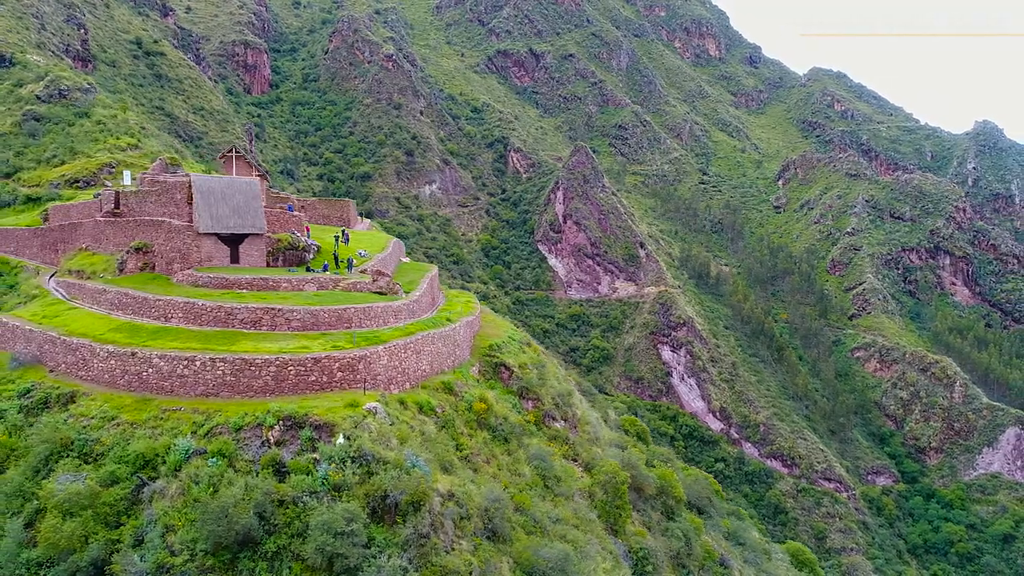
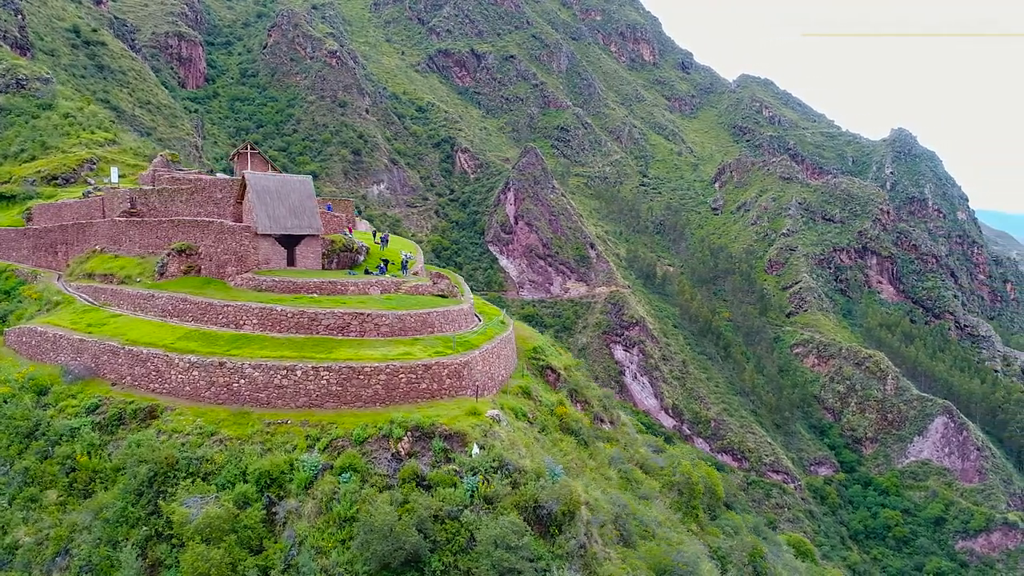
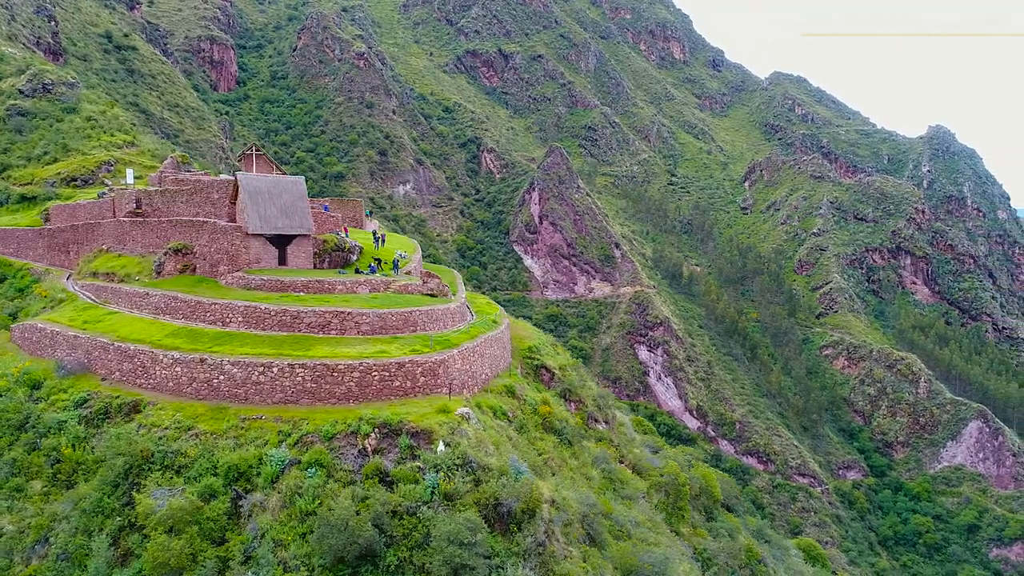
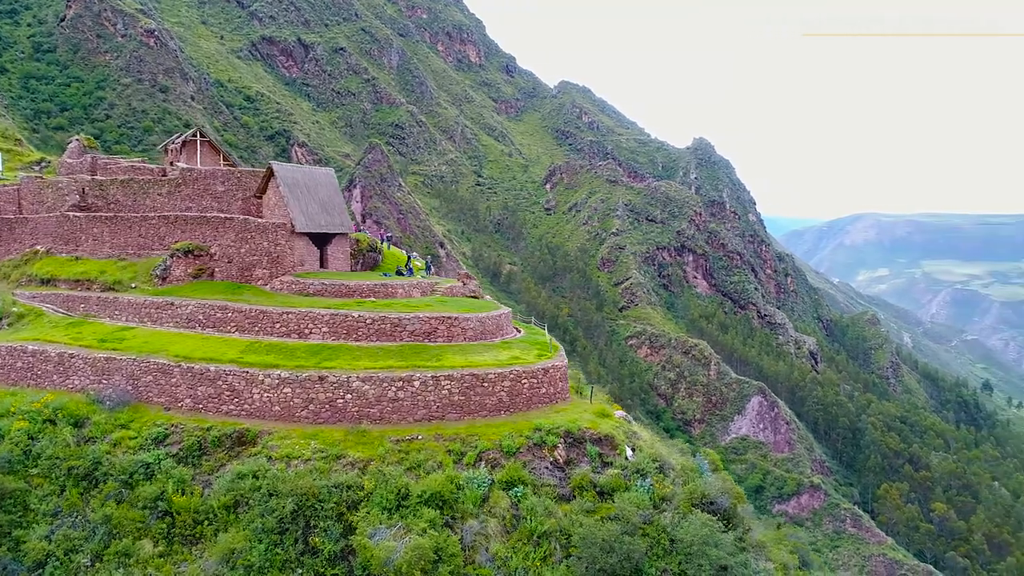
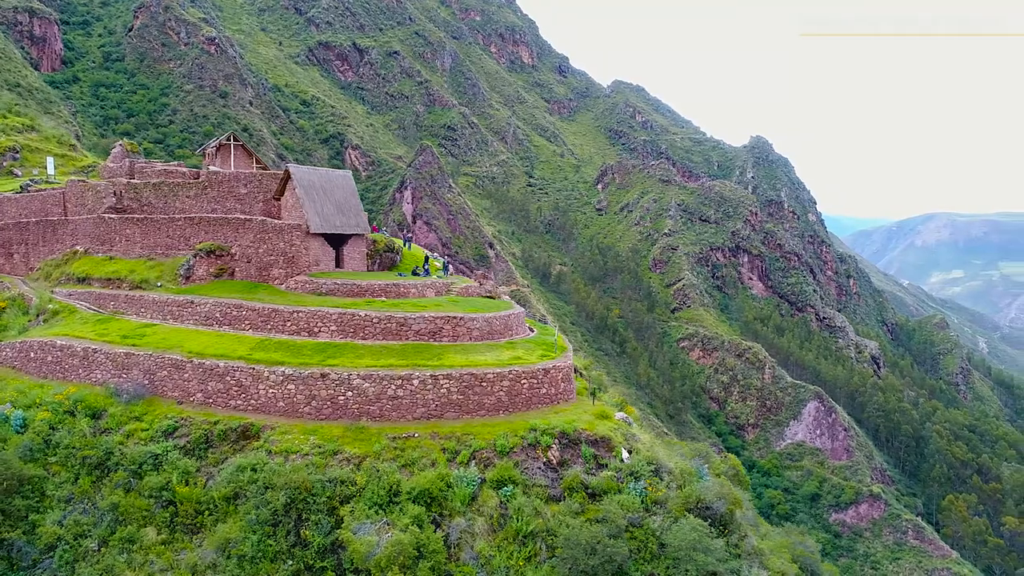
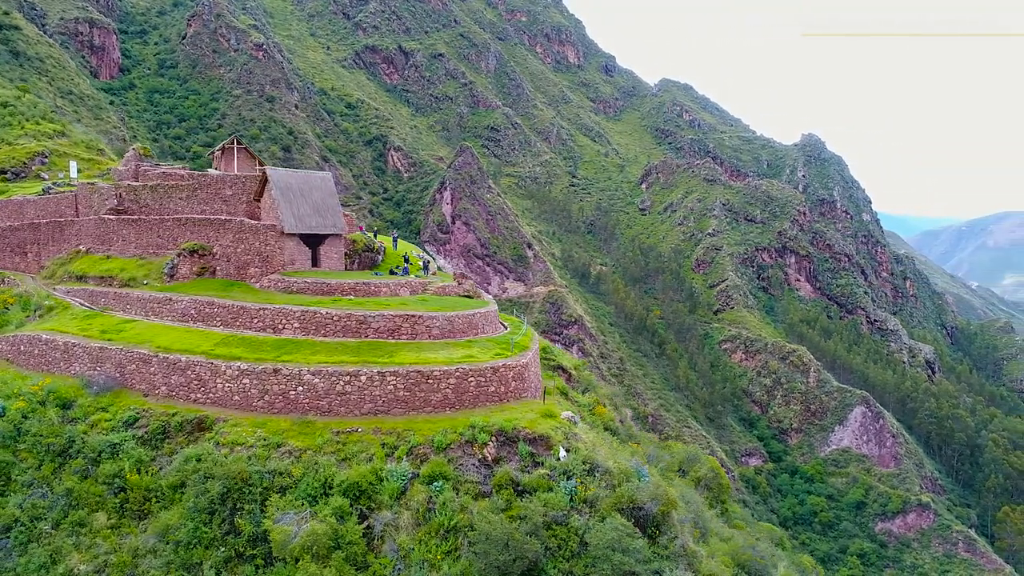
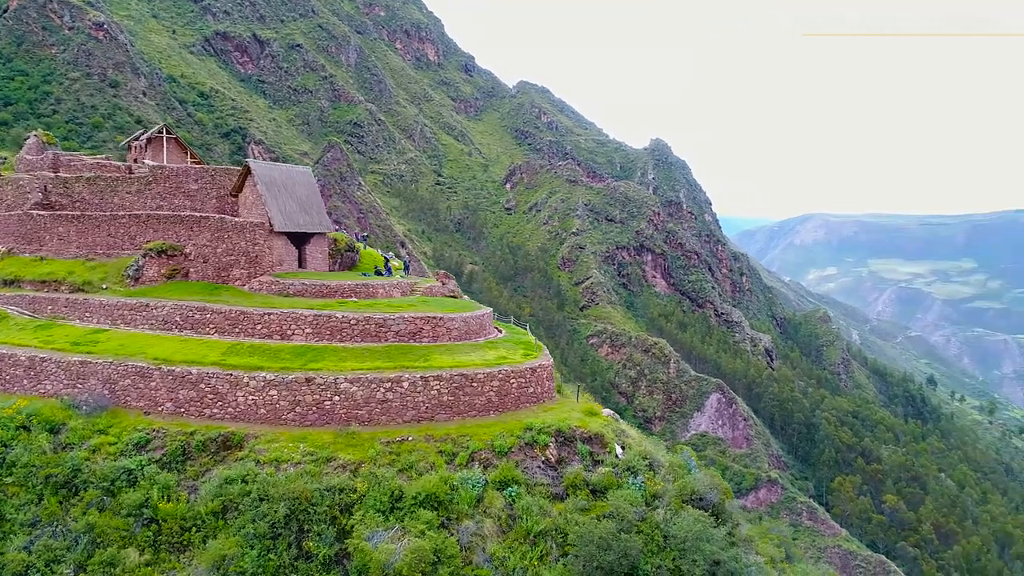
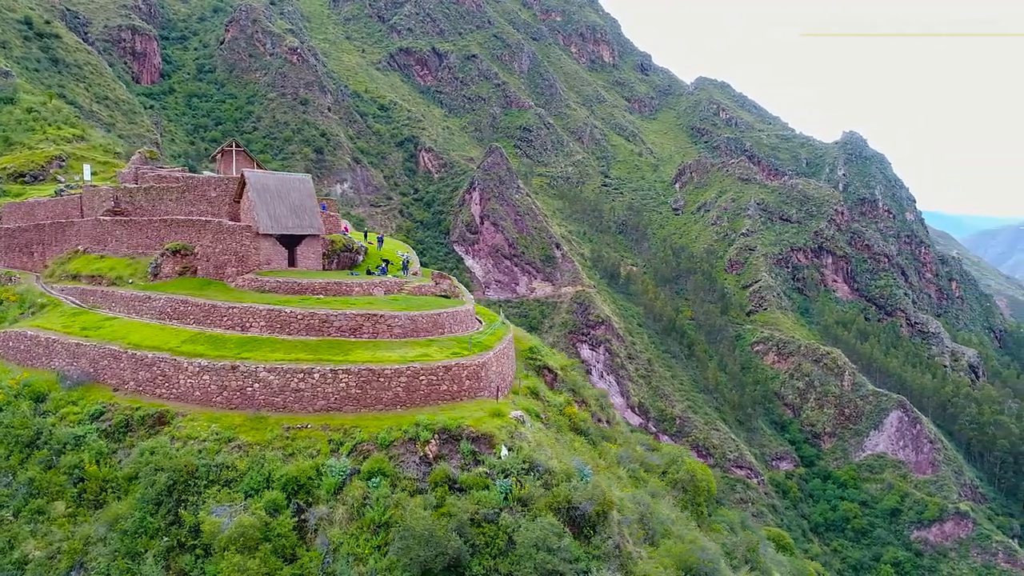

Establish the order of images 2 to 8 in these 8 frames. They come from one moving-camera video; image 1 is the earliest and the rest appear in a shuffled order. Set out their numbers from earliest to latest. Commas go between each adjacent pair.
3, 2, 8, 6, 5, 4, 7
